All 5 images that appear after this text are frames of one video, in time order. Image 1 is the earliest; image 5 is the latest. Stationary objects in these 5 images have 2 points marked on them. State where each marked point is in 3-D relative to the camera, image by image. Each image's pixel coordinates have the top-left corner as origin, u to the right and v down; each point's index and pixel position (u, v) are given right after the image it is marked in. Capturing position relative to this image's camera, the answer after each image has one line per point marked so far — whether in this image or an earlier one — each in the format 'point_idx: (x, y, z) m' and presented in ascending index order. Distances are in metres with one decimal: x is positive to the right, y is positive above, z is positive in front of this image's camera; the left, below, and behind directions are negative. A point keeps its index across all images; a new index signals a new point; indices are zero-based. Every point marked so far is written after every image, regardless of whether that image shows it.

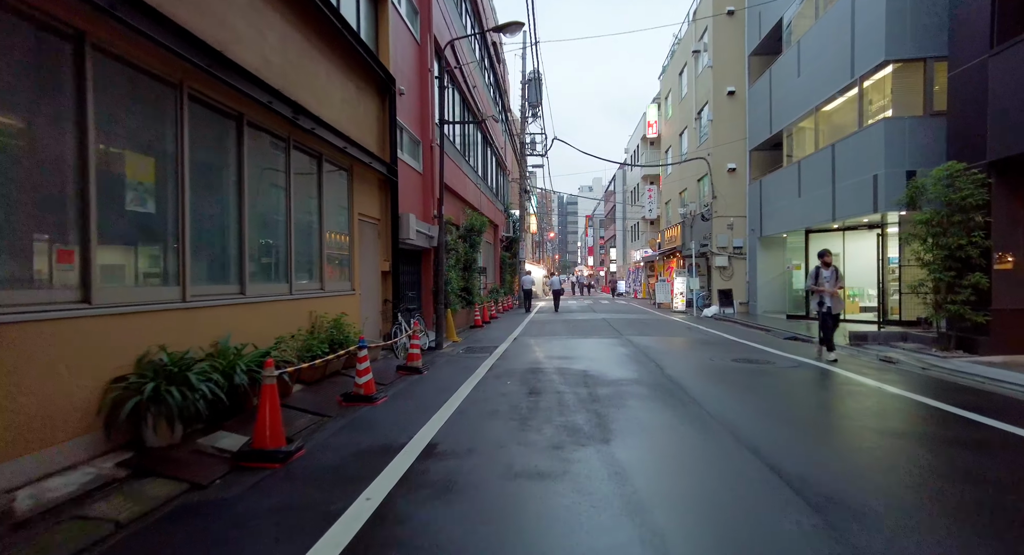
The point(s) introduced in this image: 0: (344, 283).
0: (-3.1, -0.1, +9.6) m
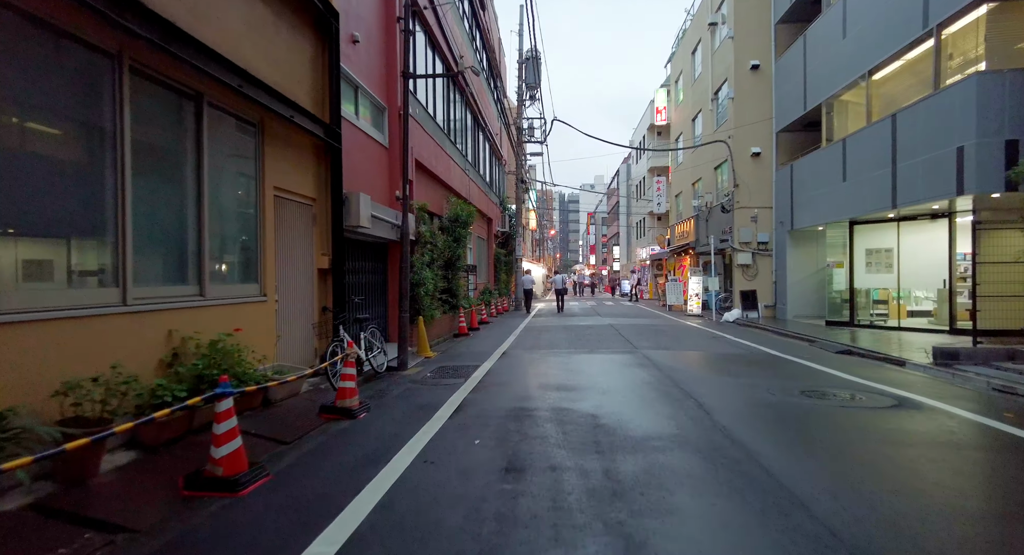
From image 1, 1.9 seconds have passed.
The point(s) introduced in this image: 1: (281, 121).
0: (-3.3, -0.1, +6.7) m
1: (-3.2, +2.2, +7.4) m
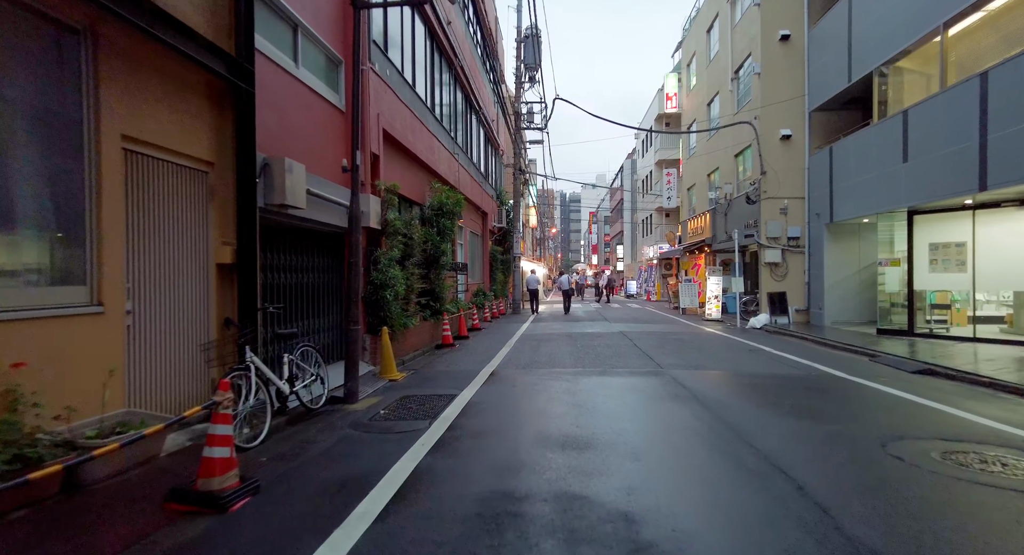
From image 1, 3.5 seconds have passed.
0: (-3.5, -0.1, +4.1) m
1: (-3.4, +2.2, +4.8) m
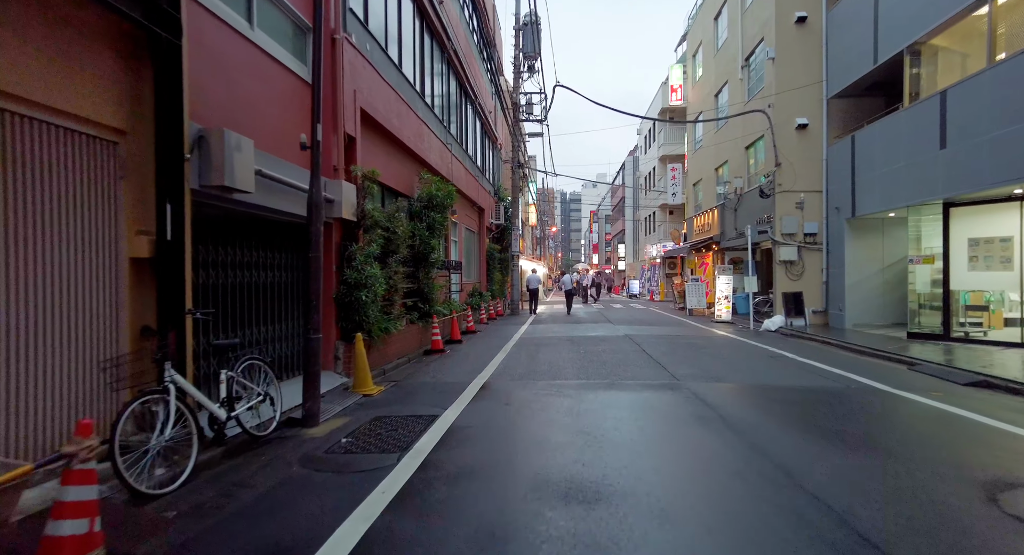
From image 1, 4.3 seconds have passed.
0: (-3.6, -0.1, +2.9) m
1: (-3.5, +2.2, +3.6) m
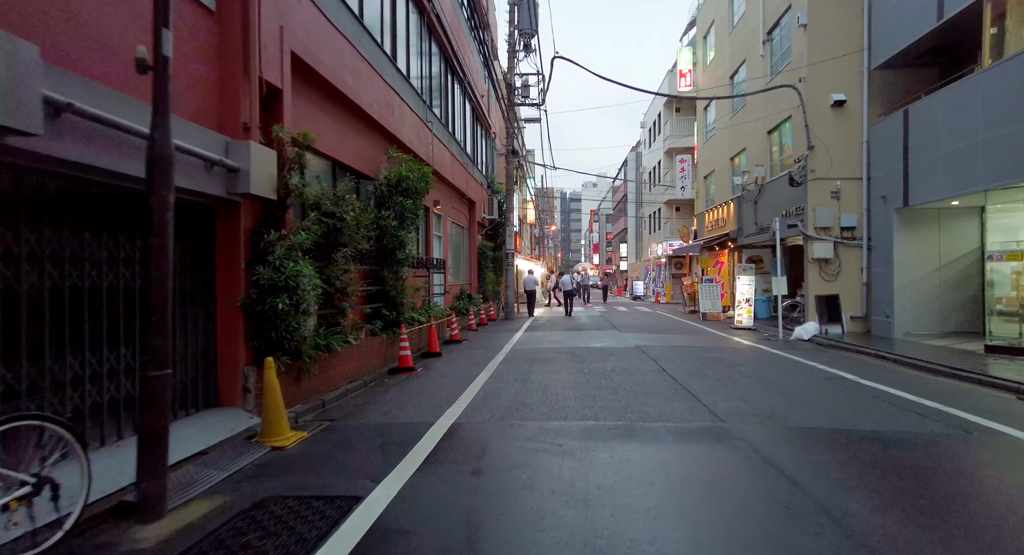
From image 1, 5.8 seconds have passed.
0: (-3.9, -0.1, +0.5) m
1: (-3.8, +2.2, +1.2) m
